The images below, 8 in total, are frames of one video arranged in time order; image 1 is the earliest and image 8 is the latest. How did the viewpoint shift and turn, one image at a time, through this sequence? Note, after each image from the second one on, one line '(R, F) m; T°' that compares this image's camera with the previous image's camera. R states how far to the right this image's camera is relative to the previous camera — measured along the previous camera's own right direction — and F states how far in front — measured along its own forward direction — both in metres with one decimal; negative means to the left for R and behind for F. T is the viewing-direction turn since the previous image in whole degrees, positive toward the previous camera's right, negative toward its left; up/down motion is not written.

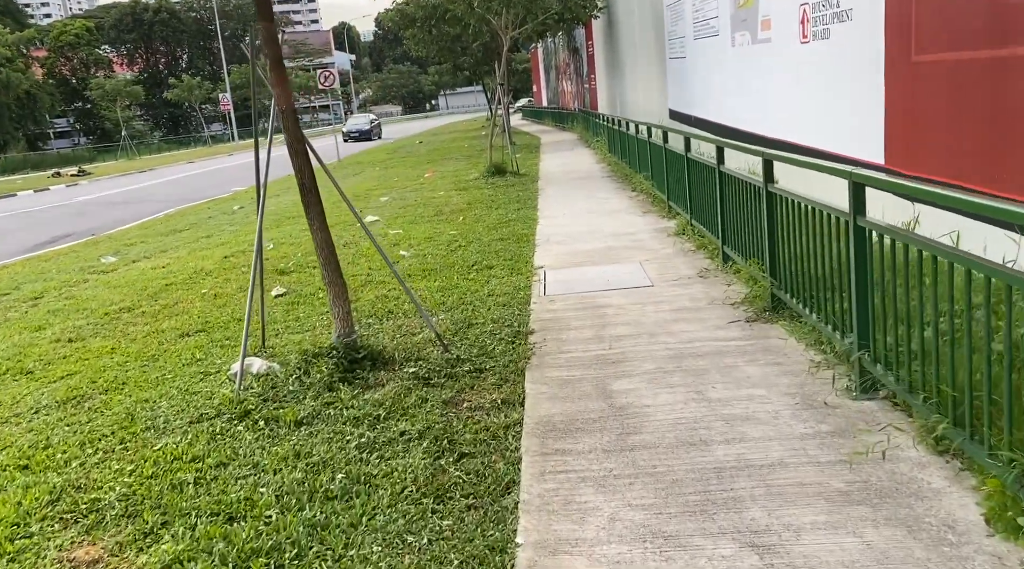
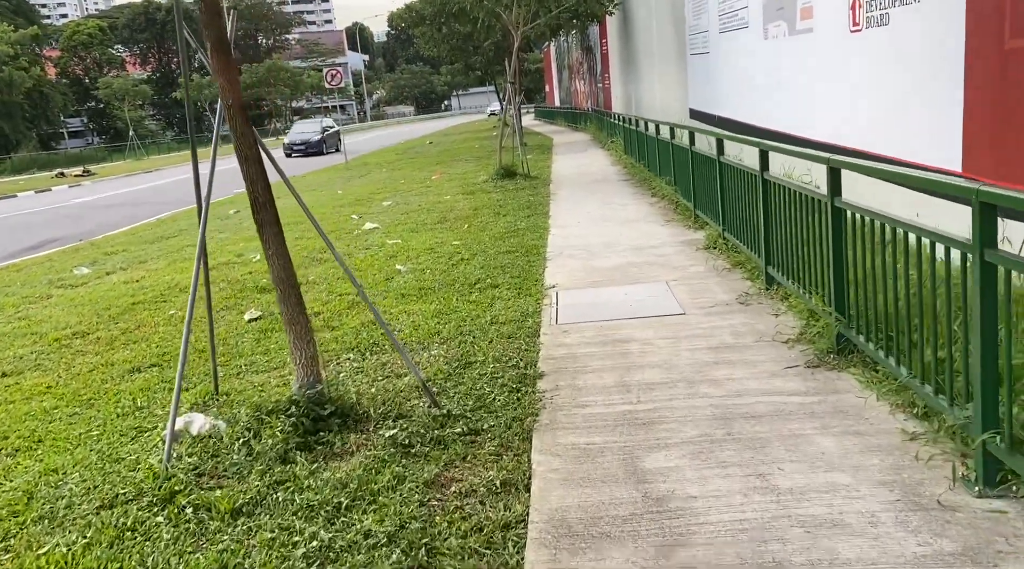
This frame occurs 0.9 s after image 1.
(0.0, +1.1) m; -1°
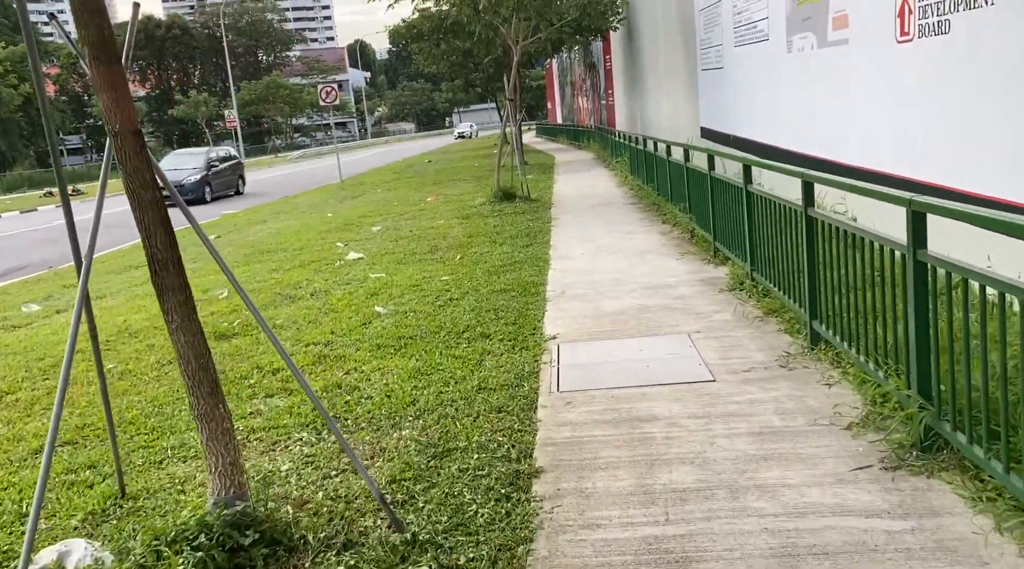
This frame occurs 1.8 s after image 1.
(+0.1, +1.1) m; 0°
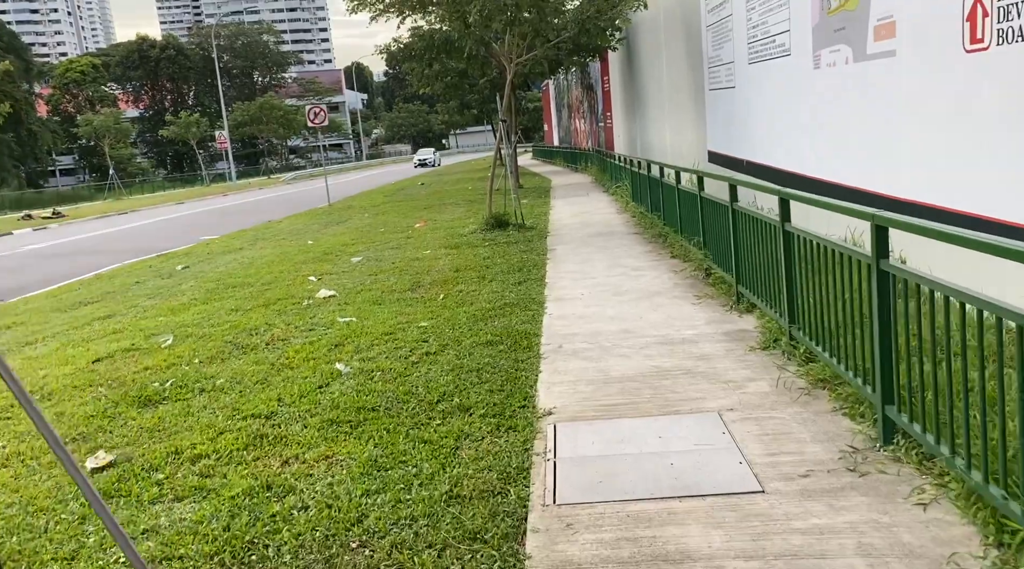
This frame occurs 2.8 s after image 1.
(+0.1, +1.3) m; 0°
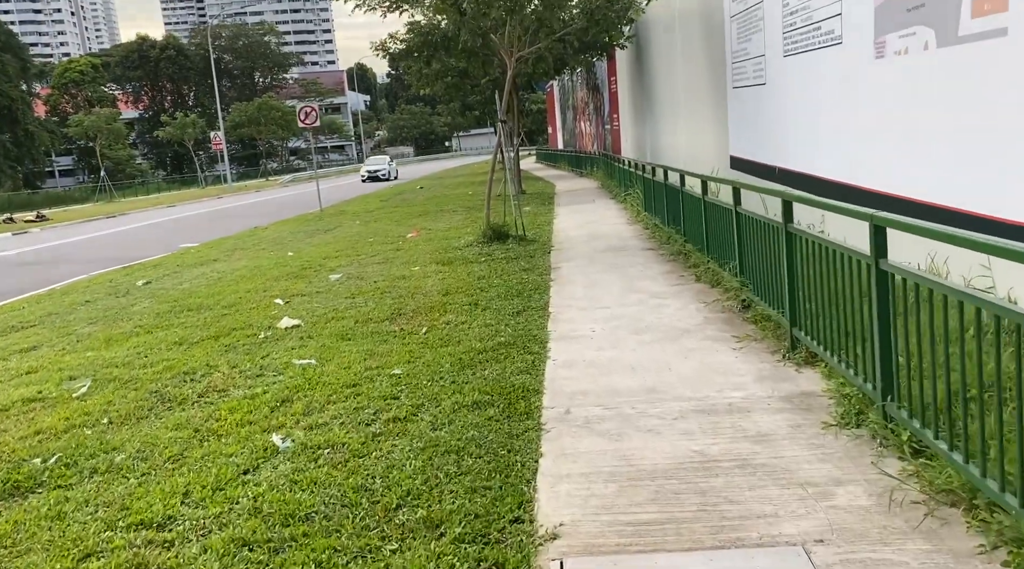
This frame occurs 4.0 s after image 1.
(+0.1, +1.6) m; 0°
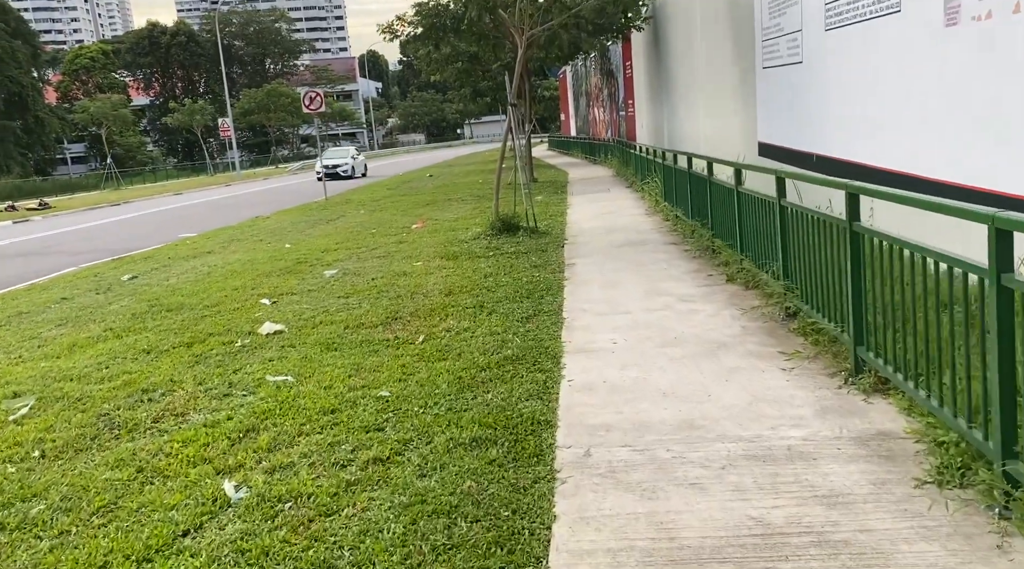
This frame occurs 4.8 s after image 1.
(0.0, +1.0) m; -1°
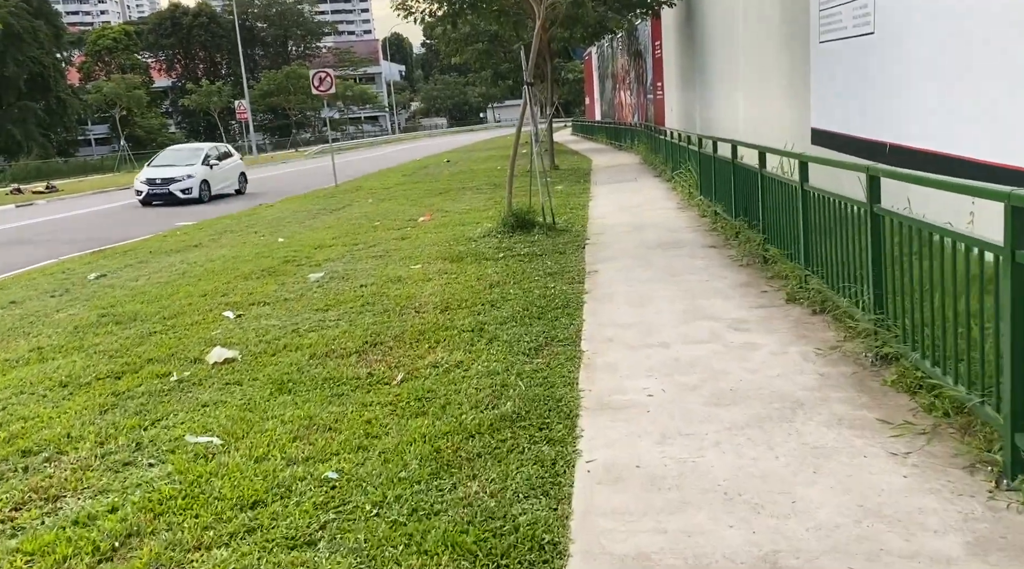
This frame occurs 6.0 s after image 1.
(+0.1, +1.6) m; -1°
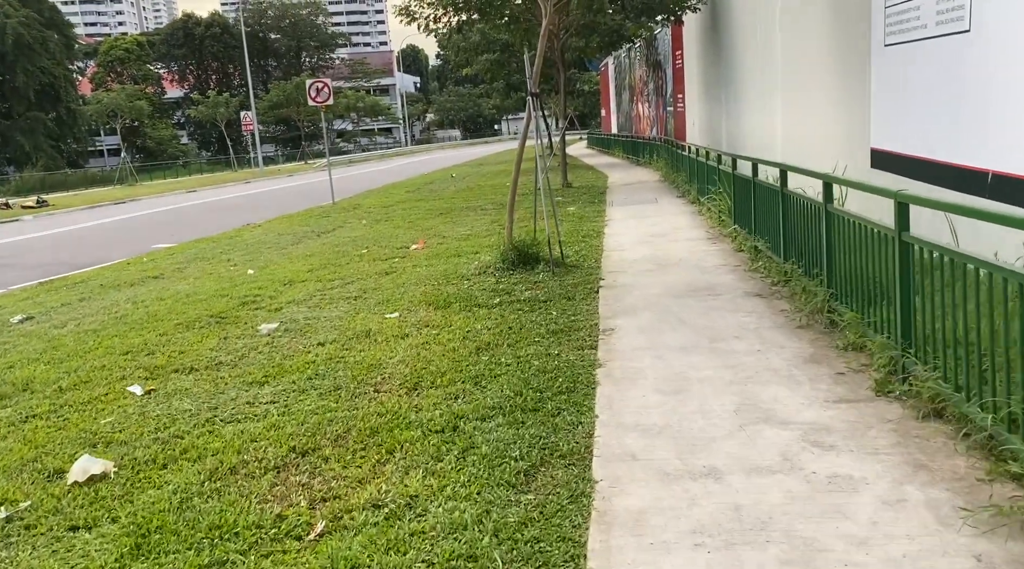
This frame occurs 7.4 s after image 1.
(+0.1, +1.9) m; -1°
